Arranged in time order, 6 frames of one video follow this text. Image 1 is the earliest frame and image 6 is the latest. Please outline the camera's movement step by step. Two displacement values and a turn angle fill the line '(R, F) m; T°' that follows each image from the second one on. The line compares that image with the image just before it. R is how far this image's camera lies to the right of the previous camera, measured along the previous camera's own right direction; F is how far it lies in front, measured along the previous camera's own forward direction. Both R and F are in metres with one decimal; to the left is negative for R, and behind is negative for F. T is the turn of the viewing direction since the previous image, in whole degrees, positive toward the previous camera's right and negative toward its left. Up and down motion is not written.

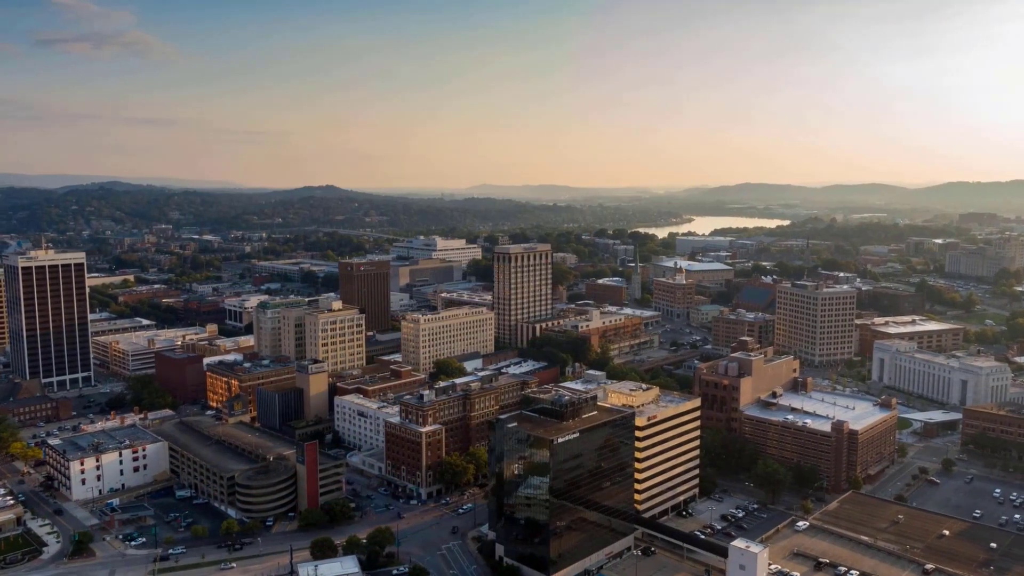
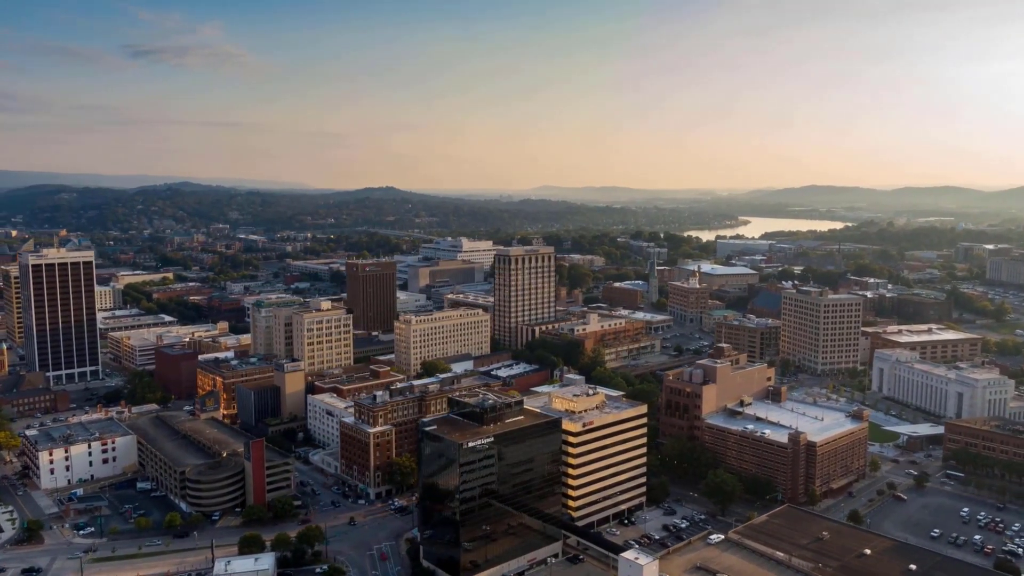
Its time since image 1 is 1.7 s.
(+6.4, +0.4) m; -4°
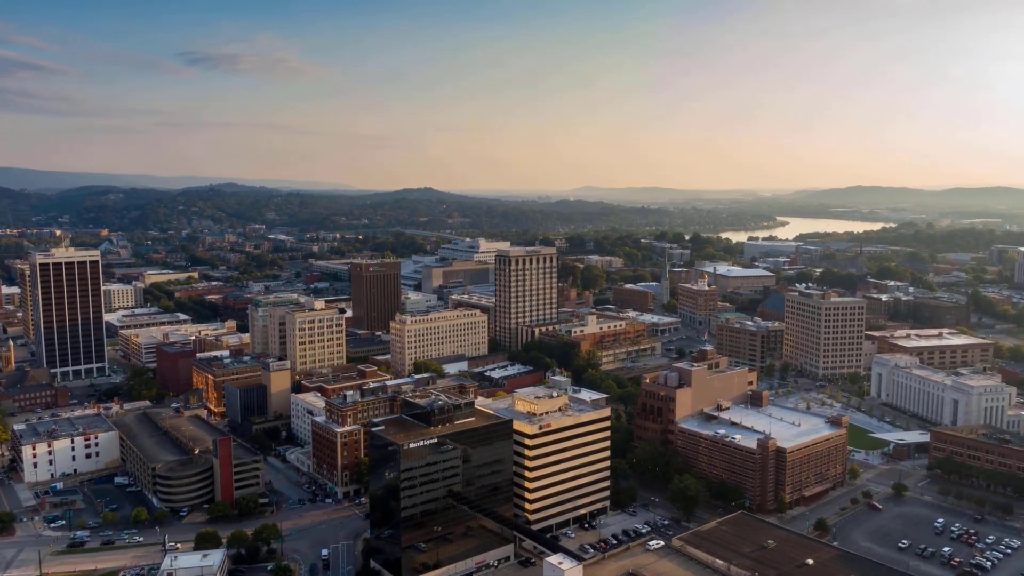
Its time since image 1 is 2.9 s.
(+4.2, +0.2) m; -3°
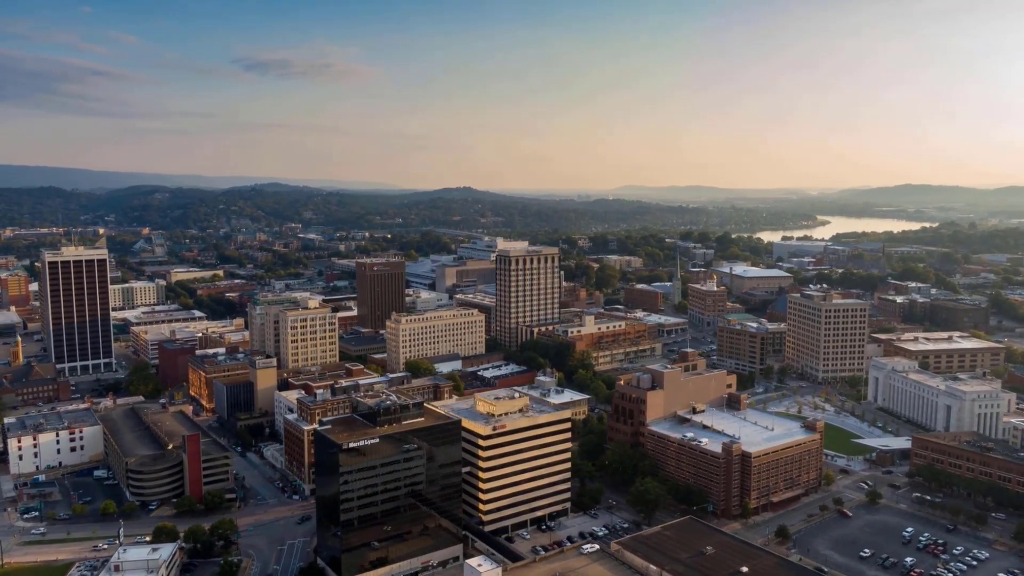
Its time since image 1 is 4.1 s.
(+4.4, +0.3) m; -3°
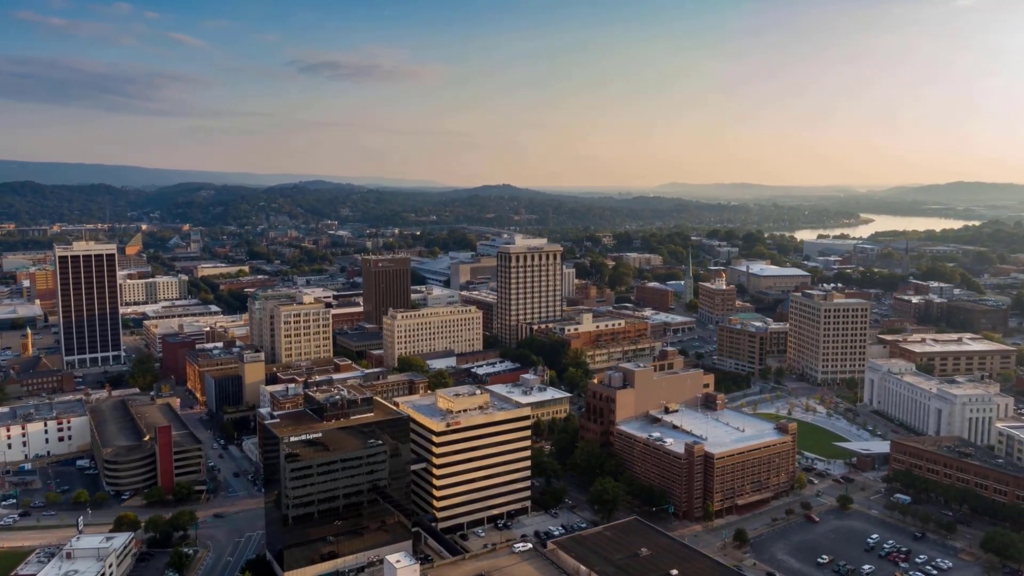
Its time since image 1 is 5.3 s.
(+4.4, +0.3) m; -3°
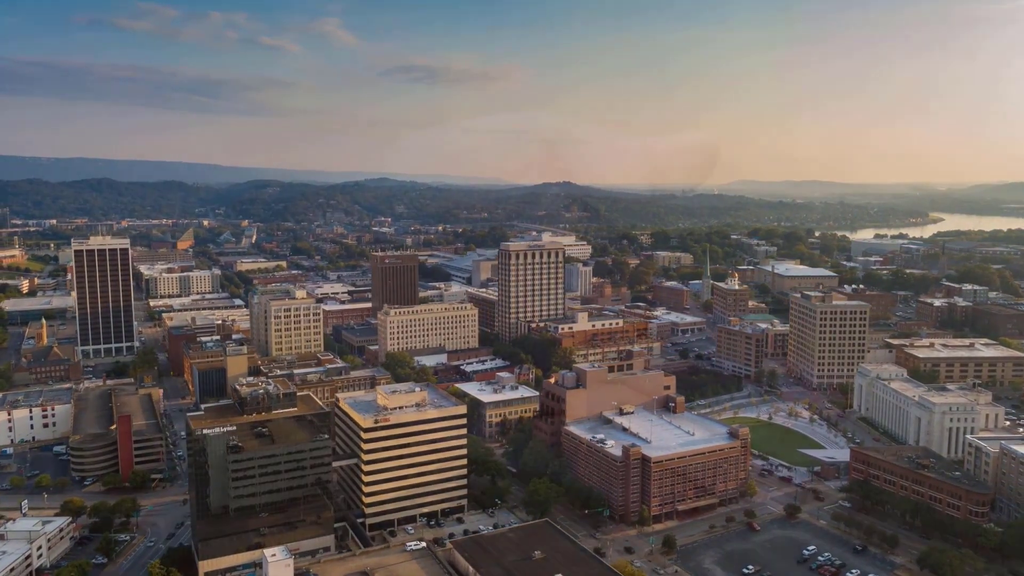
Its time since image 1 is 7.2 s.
(+6.8, +0.5) m; -5°
